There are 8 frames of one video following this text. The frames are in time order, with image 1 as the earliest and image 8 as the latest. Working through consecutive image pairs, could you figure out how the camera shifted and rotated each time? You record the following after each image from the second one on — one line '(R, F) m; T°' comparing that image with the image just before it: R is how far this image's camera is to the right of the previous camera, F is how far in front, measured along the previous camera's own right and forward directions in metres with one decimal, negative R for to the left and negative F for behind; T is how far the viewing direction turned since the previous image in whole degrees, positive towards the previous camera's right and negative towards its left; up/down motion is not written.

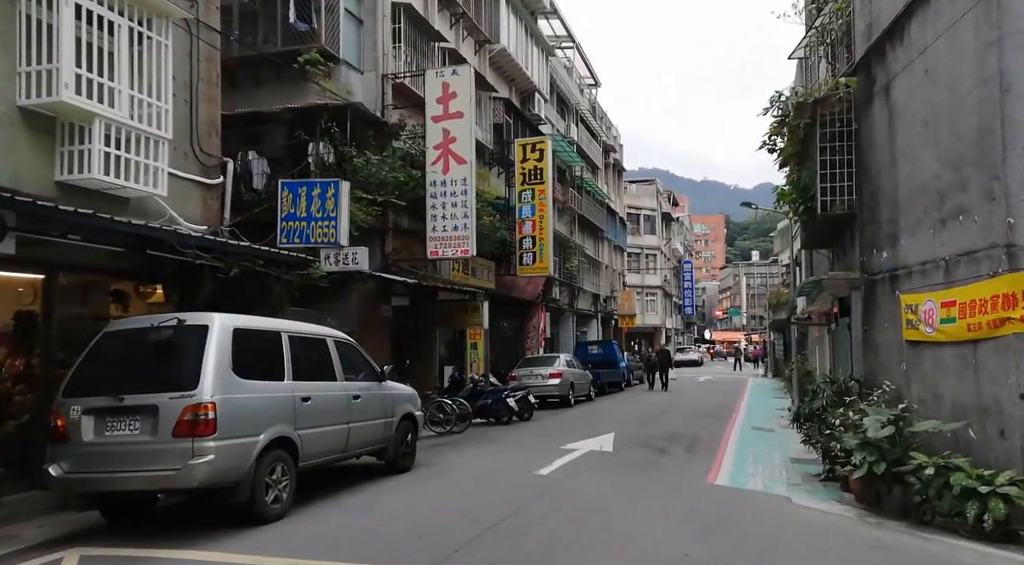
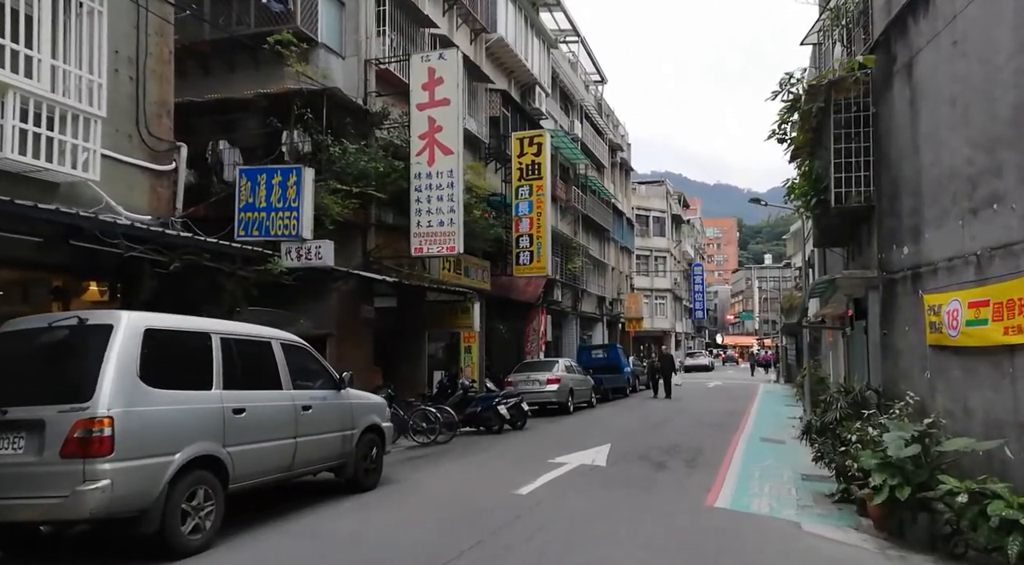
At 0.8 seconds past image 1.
(+0.4, +1.1) m; -1°
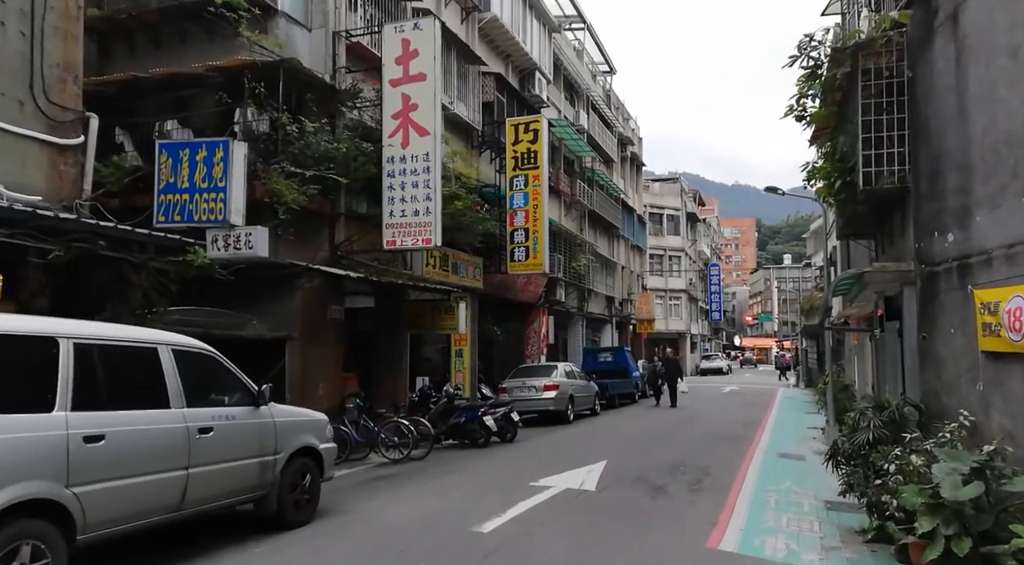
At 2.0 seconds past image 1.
(+0.5, +1.6) m; -1°
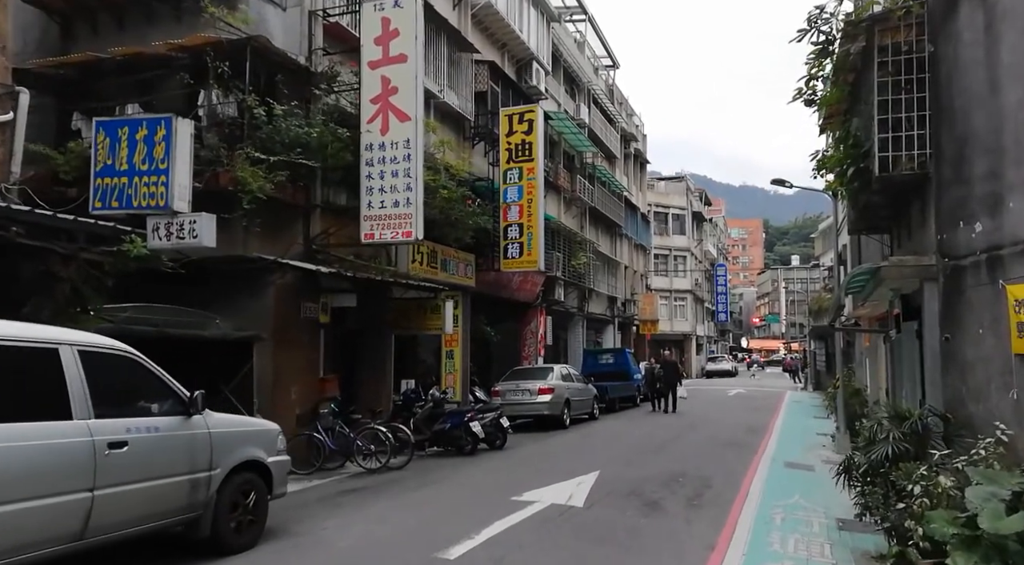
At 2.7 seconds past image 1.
(+0.3, +0.9) m; 0°
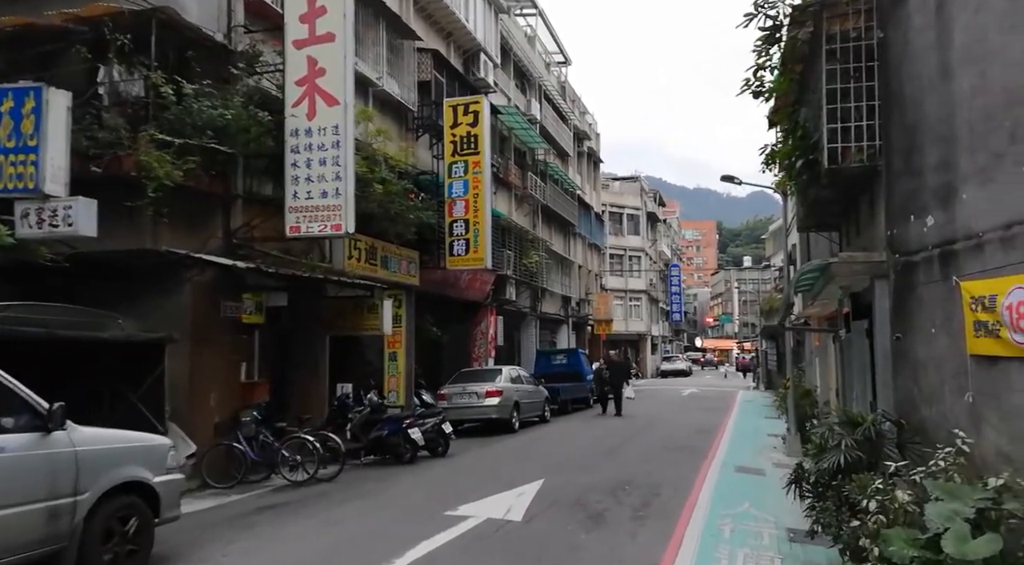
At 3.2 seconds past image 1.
(+0.3, +0.6) m; +3°
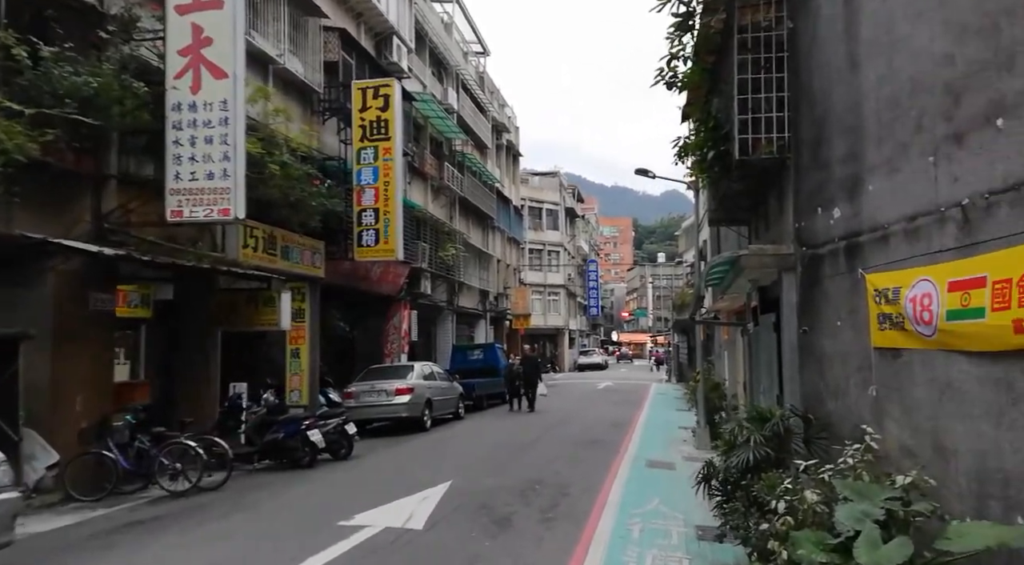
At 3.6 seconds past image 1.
(+0.2, +0.4) m; +6°
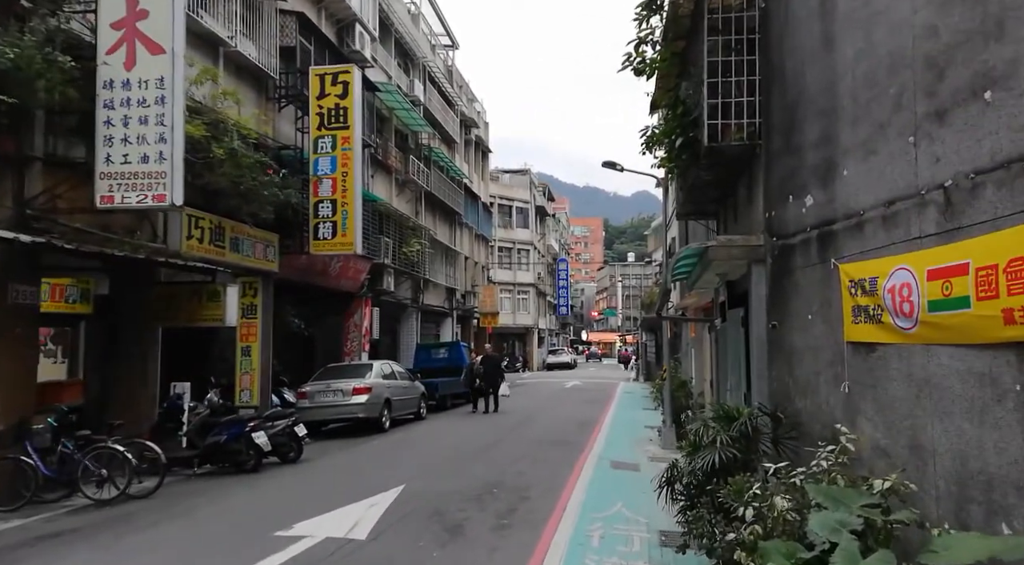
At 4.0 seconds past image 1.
(+0.2, +0.5) m; +2°
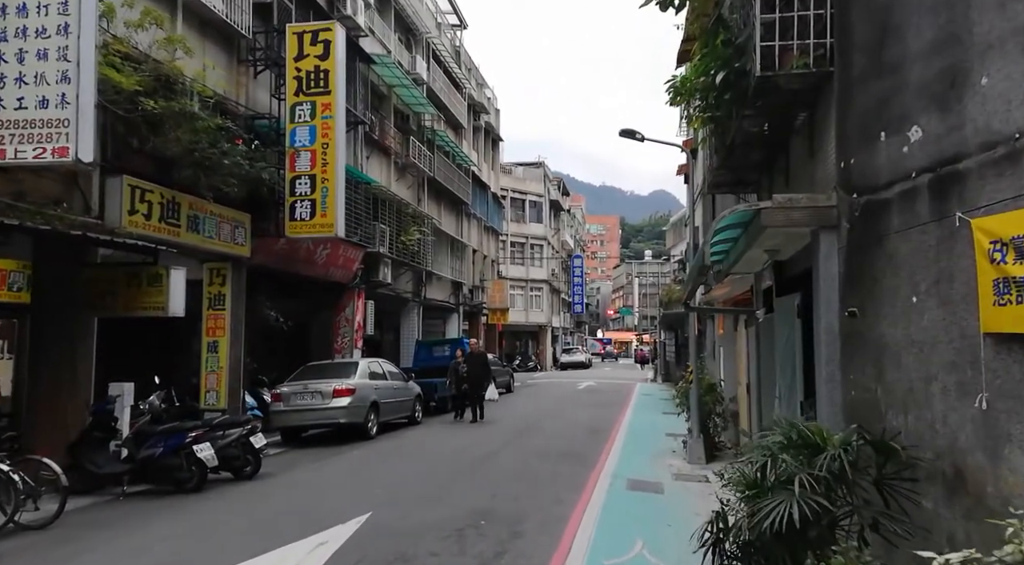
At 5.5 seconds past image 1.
(+0.2, +2.1) m; -1°
